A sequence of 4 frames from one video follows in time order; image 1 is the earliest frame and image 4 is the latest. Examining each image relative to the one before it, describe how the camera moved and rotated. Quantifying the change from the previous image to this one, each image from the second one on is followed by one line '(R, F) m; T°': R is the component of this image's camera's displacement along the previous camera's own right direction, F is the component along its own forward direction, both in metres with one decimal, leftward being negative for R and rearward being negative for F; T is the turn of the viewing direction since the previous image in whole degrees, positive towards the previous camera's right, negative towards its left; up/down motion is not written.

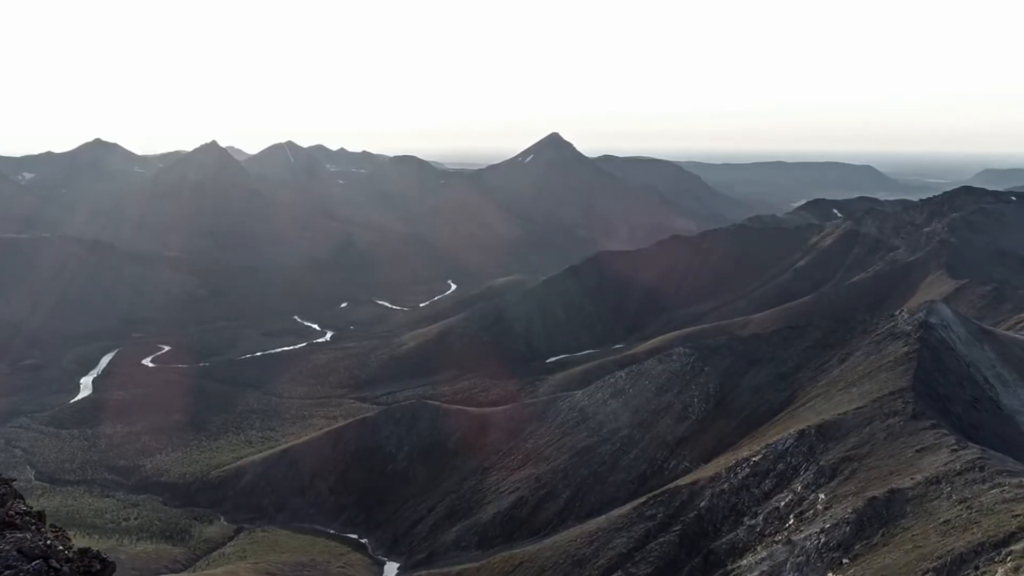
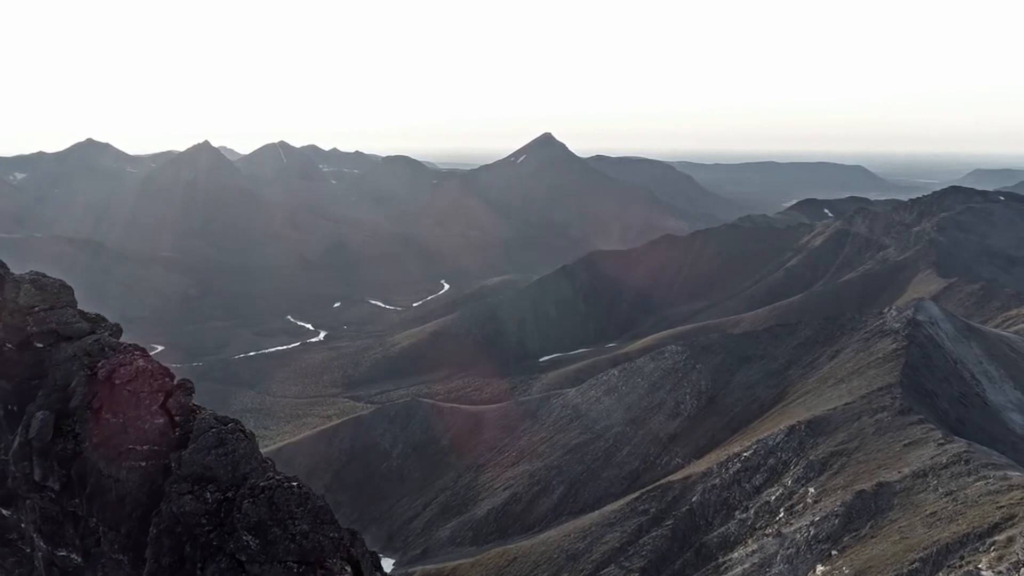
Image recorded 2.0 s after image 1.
(-1.3, -2.3) m; +1°
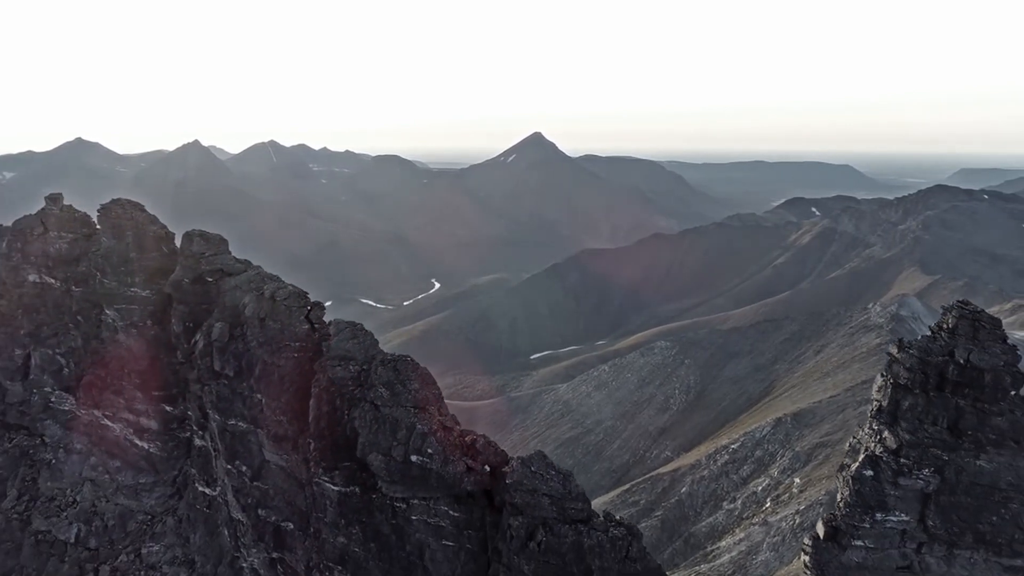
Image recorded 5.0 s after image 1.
(-1.2, -5.4) m; +1°
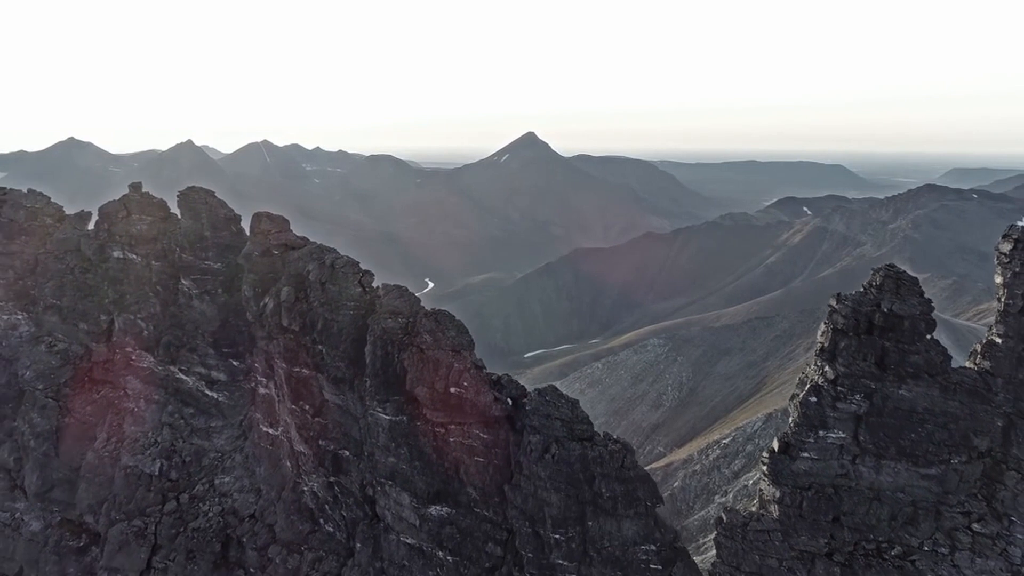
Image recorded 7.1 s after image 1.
(-0.7, -3.8) m; +1°
